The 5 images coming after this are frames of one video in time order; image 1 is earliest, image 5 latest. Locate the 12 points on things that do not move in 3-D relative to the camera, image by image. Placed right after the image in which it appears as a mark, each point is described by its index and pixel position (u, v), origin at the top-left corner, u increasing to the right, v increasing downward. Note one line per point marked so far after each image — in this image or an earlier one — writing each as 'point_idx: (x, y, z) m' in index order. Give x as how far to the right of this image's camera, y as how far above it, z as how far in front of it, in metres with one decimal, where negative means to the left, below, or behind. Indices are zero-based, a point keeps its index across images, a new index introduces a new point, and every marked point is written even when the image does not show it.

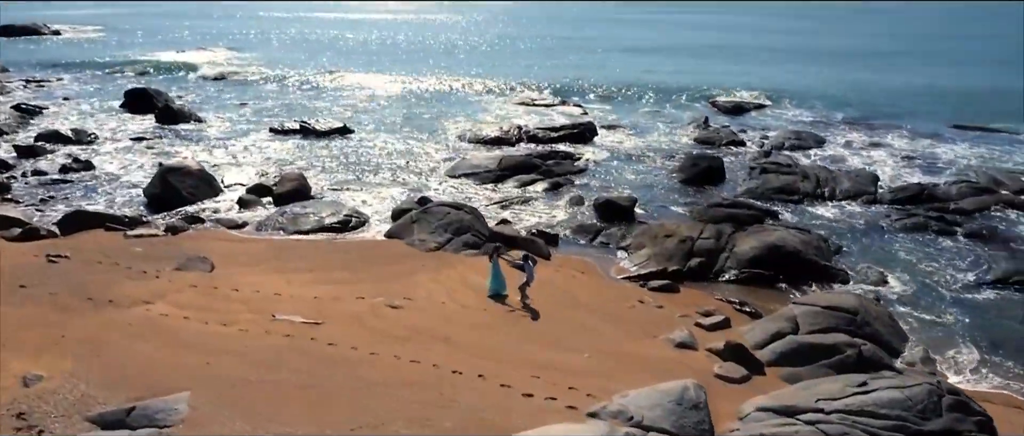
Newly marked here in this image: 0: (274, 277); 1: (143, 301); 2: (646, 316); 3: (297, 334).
0: (-4.8, -1.2, +15.8) m
1: (-6.6, -1.5, +14.2) m
2: (+2.6, -1.9, +15.3) m
3: (-3.5, -1.9, +13.0) m
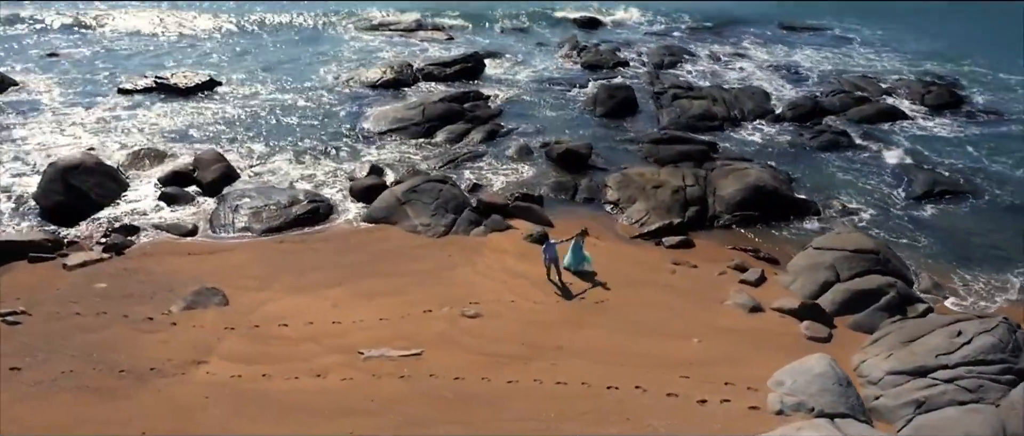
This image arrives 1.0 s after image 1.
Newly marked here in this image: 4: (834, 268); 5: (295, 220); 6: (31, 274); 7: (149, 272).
0: (-3.6, -1.5, +14.1) m
1: (-4.9, -2.2, +12.1) m
2: (+3.6, -1.3, +15.8) m
3: (-1.5, -2.3, +11.9) m
4: (+6.3, -1.0, +15.4) m
5: (-4.9, 0.0, +17.8) m
6: (-9.2, -1.1, +15.1) m
7: (-7.1, -1.0, +15.3) m
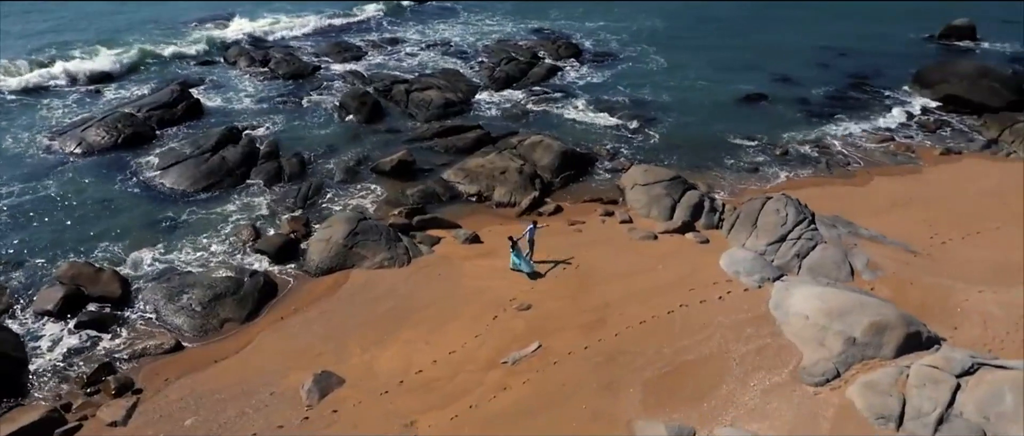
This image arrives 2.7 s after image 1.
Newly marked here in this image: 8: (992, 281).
0: (-2.3, -2.7, +16.0) m
1: (-2.0, -3.7, +13.8) m
2: (+2.3, -0.4, +21.5) m
3: (+0.8, -2.8, +15.5) m
4: (+4.5, +0.7, +22.7) m
5: (-5.8, -1.8, +18.2) m
6: (-7.3, -4.0, +13.7) m
7: (-5.8, -3.3, +15.0) m
8: (+11.2, -1.5, +18.3) m
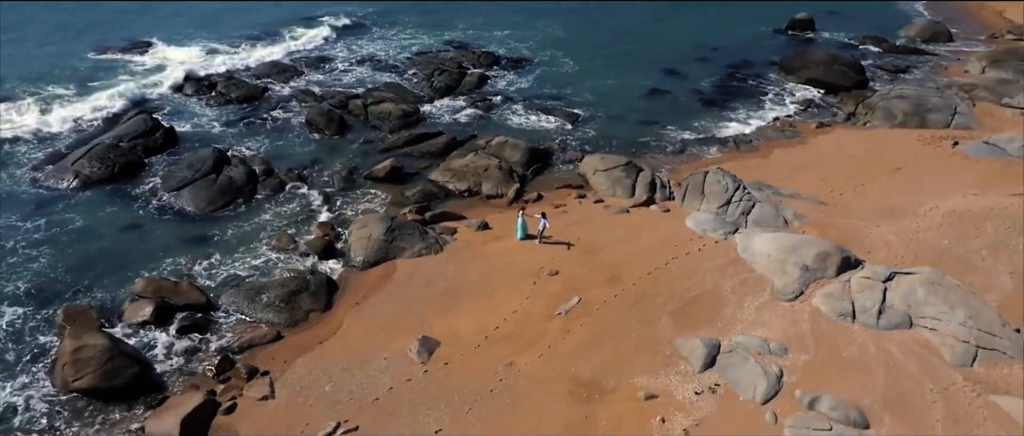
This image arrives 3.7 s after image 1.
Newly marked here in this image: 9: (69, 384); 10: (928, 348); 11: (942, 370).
0: (-1.1, -2.4, +19.8) m
1: (-0.2, -3.4, +17.7) m
2: (+2.2, +0.2, +26.0) m
3: (+2.1, -2.2, +19.9) m
4: (+4.0, +1.5, +27.6) m
5: (-5.0, -1.9, +21.3) m
6: (-5.4, -4.2, +16.6) m
7: (-4.2, -3.4, +18.2) m
8: (+11.6, 0.0, +24.6) m
9: (-9.6, -3.6, +17.1) m
10: (+9.5, -3.0, +17.9) m
11: (+9.5, -3.4, +17.3) m
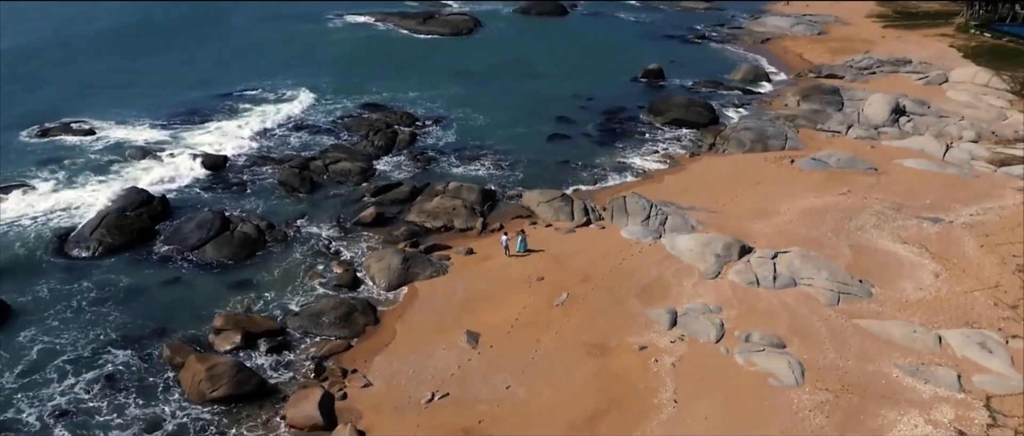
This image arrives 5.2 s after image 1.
0: (-0.7, -3.2, +26.3) m
1: (+0.6, -3.9, +24.4) m
2: (+1.0, -0.7, +33.2) m
3: (+2.4, -2.7, +27.1) m
4: (+2.4, +0.6, +35.2) m
5: (-4.8, -3.1, +27.0) m
6: (-4.1, -5.1, +22.2) m
7: (-3.3, -4.3, +24.1) m
8: (+10.5, 0.0, +33.7) m
9: (-8.4, -4.9, +21.9) m
10: (+10.1, -2.7, +26.6) m
11: (+10.2, -3.0, +26.0) m
